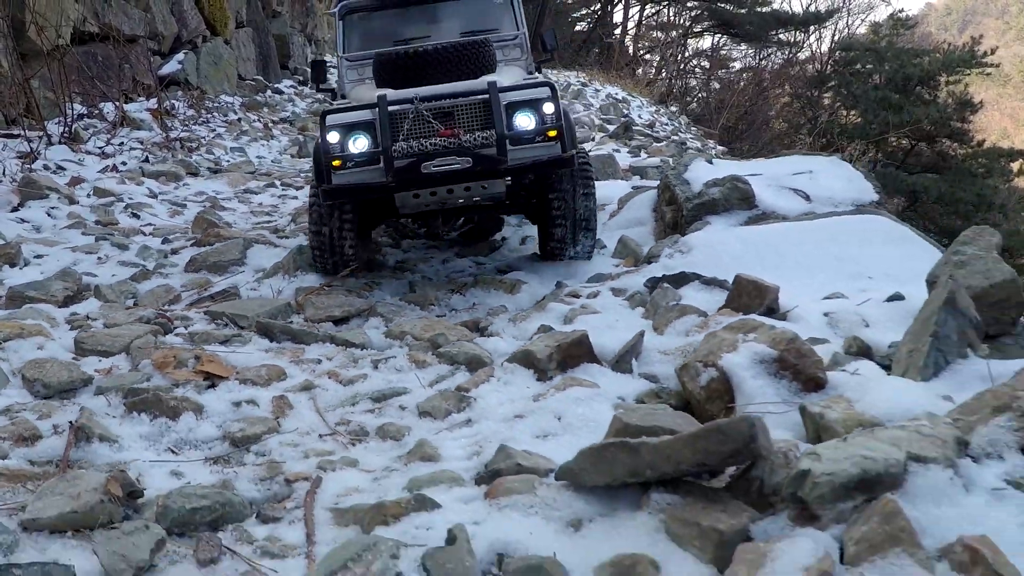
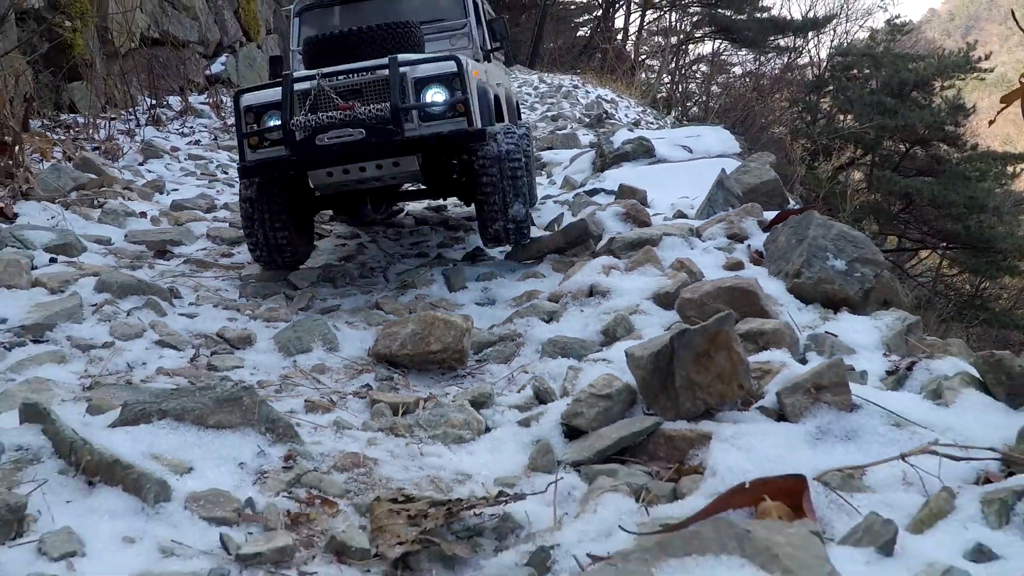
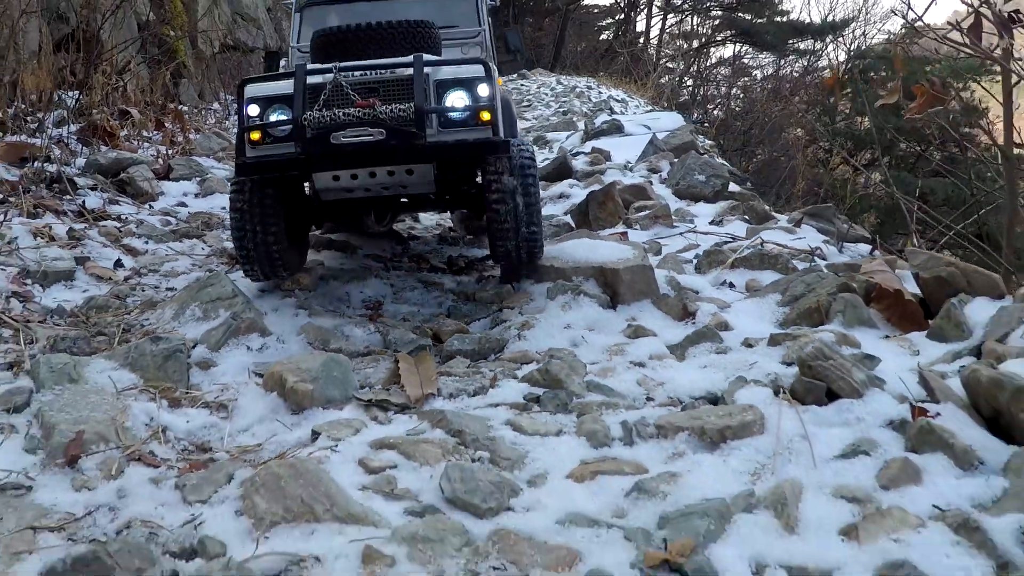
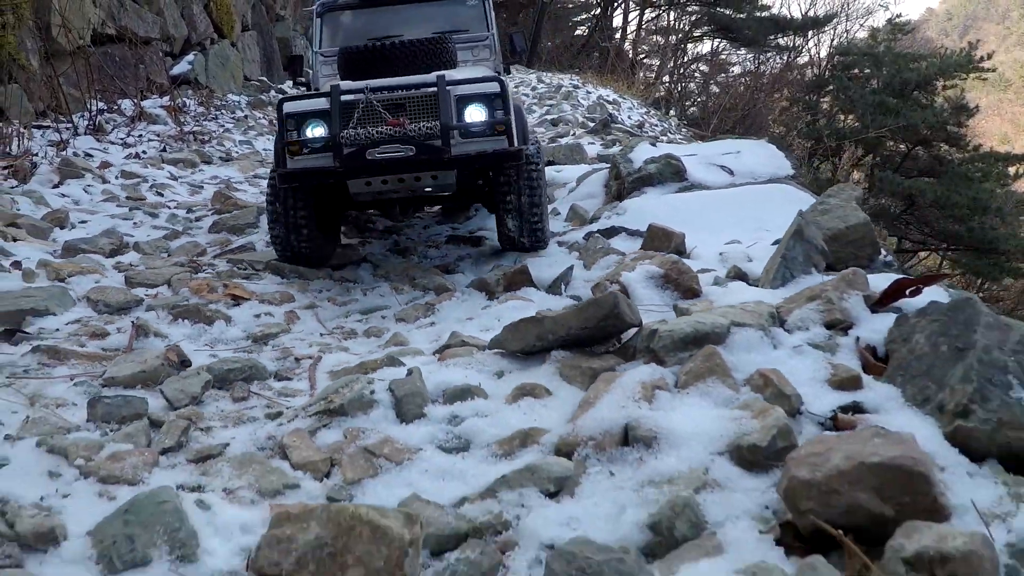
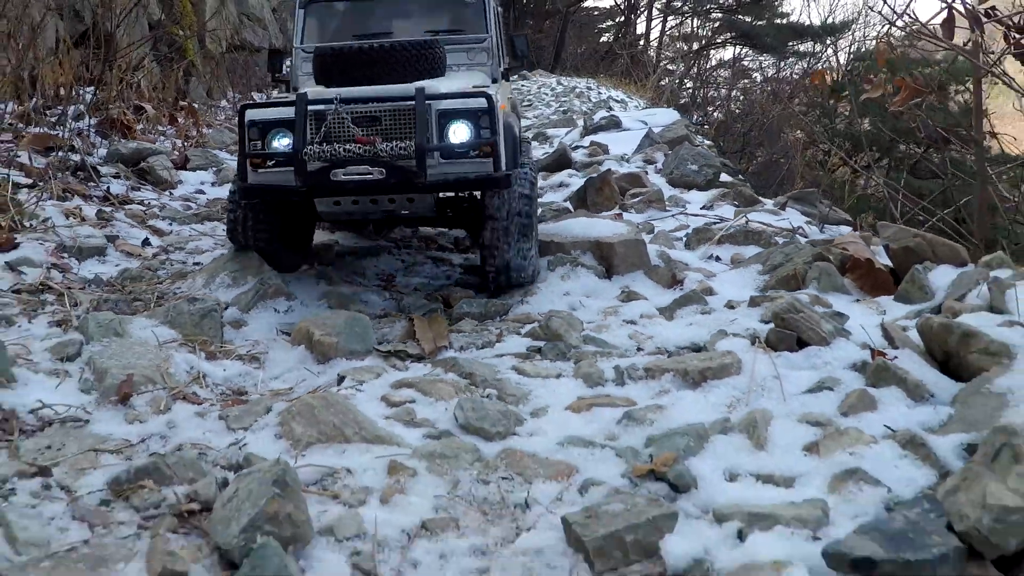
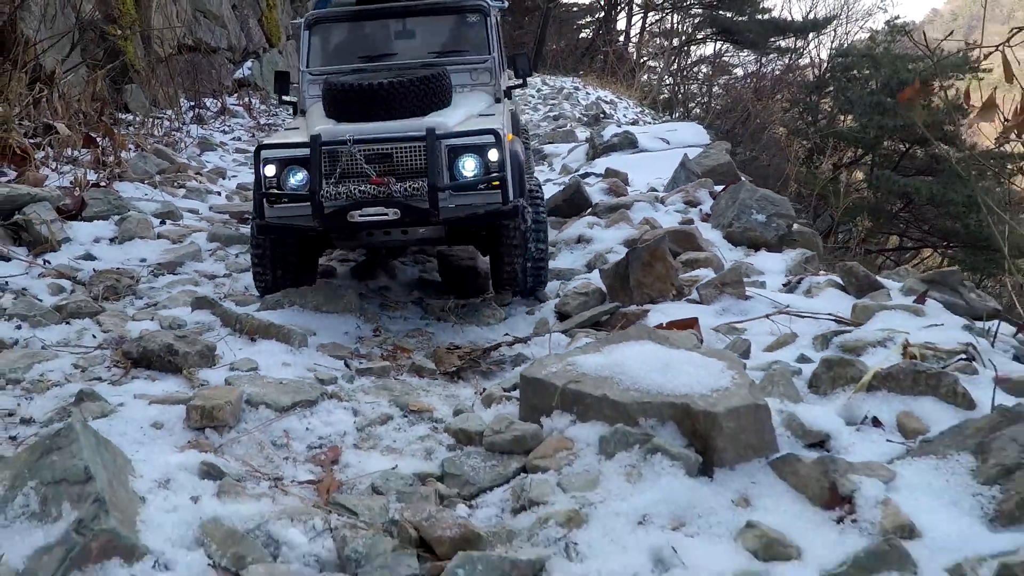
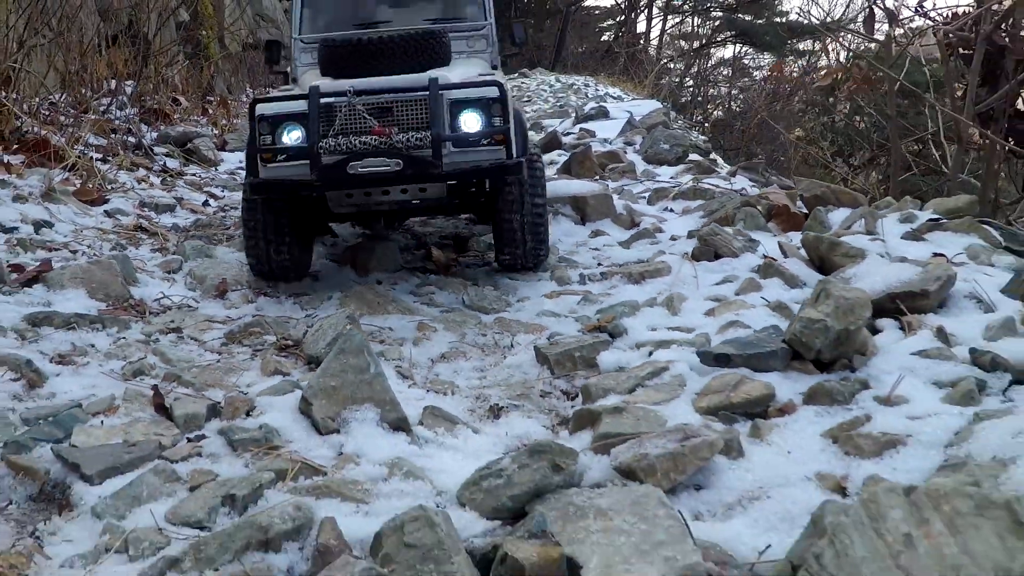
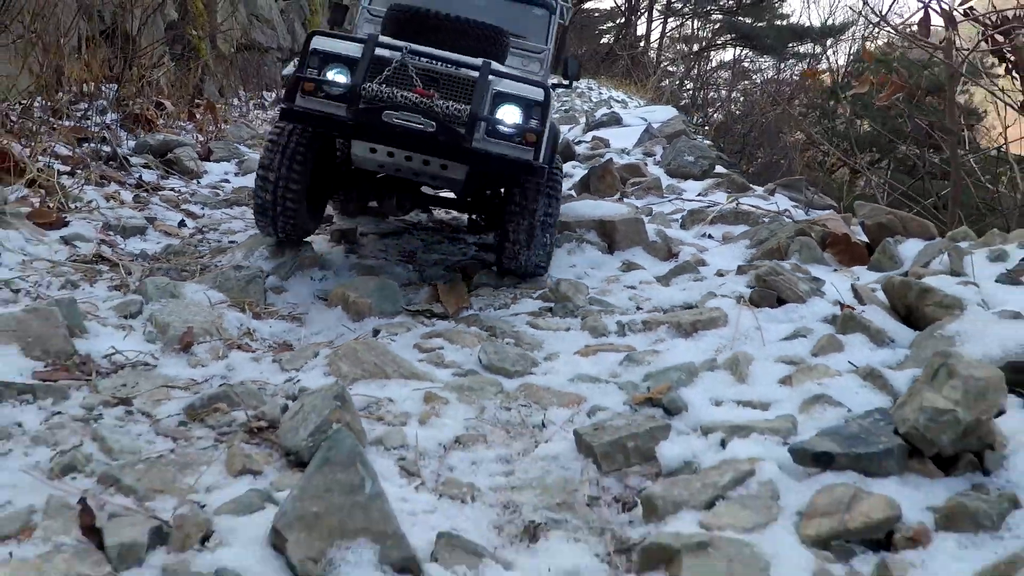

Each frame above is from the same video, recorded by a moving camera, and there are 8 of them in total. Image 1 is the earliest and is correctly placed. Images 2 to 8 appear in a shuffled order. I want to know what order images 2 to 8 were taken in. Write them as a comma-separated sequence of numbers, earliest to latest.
4, 2, 6, 3, 5, 8, 7
